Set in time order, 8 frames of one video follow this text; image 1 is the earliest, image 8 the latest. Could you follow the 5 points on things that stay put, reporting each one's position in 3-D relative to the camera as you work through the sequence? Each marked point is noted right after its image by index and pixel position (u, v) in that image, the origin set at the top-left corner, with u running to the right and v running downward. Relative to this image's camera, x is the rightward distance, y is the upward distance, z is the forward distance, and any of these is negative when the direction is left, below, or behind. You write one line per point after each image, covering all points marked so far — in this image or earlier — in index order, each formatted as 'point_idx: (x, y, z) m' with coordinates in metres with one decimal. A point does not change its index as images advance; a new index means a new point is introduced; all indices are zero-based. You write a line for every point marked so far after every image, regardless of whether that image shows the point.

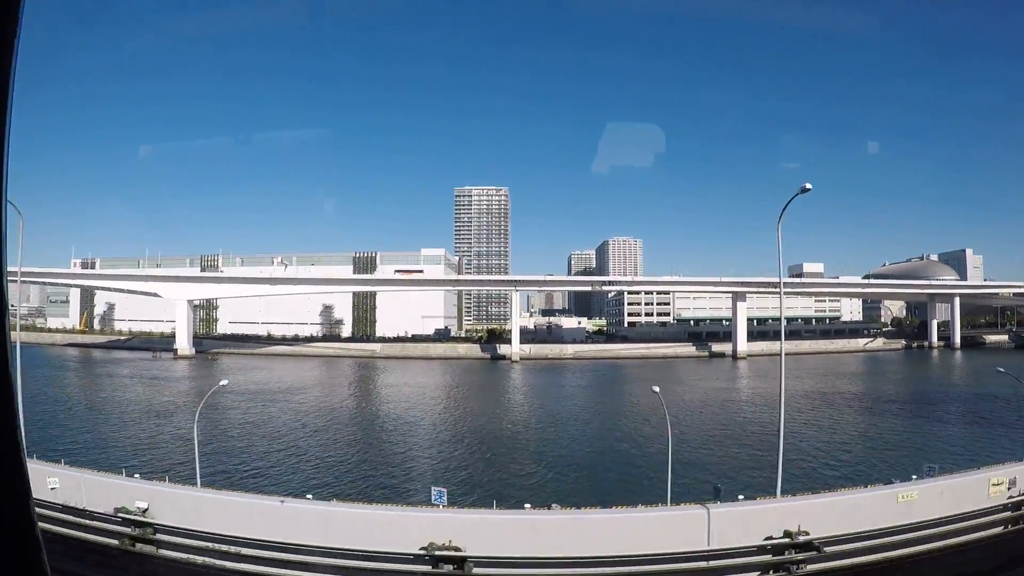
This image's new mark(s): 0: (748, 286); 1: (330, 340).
0: (+7.5, +0.1, +15.9) m
1: (-6.1, -1.8, +18.0) m
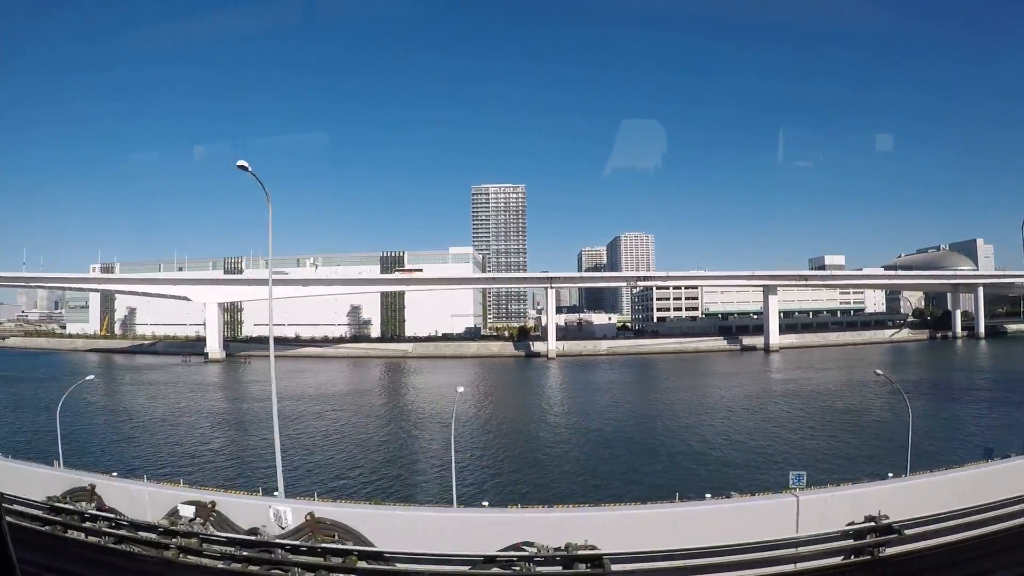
0: (+8.5, +0.3, +16.1) m
1: (-5.1, -1.8, +17.9) m
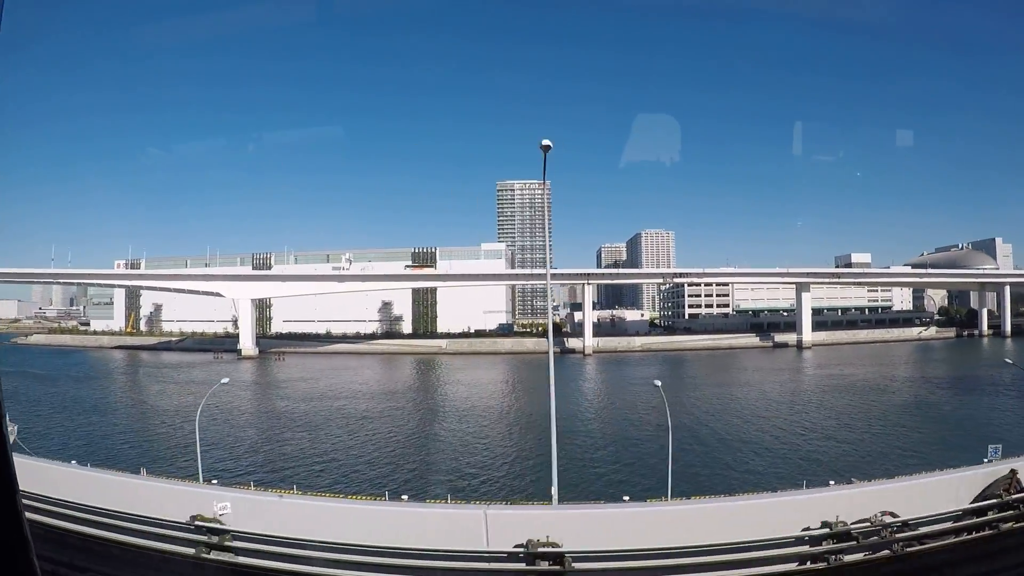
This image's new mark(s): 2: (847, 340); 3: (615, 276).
0: (+9.6, +0.4, +16.3) m
1: (-4.0, -1.7, +17.8) m
2: (+10.9, -1.7, +16.6) m
3: (+3.5, +0.4, +17.3) m
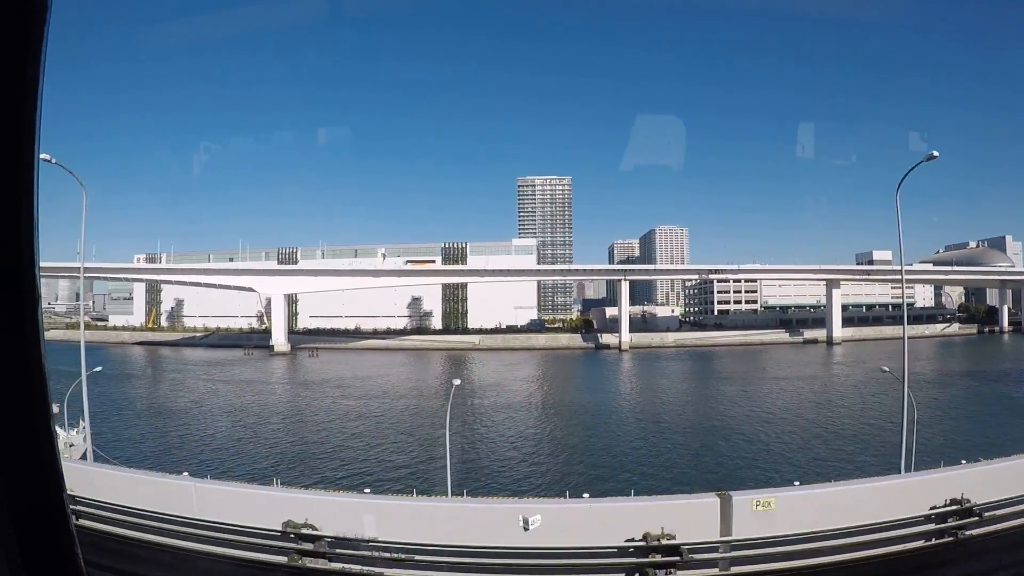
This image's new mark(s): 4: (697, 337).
0: (+10.7, +0.5, +16.5) m
1: (-3.0, -1.6, +17.7) m
2: (+12.0, -1.6, +16.9) m
3: (+4.5, +0.5, +17.4) m
4: (+6.3, -1.7, +17.4) m
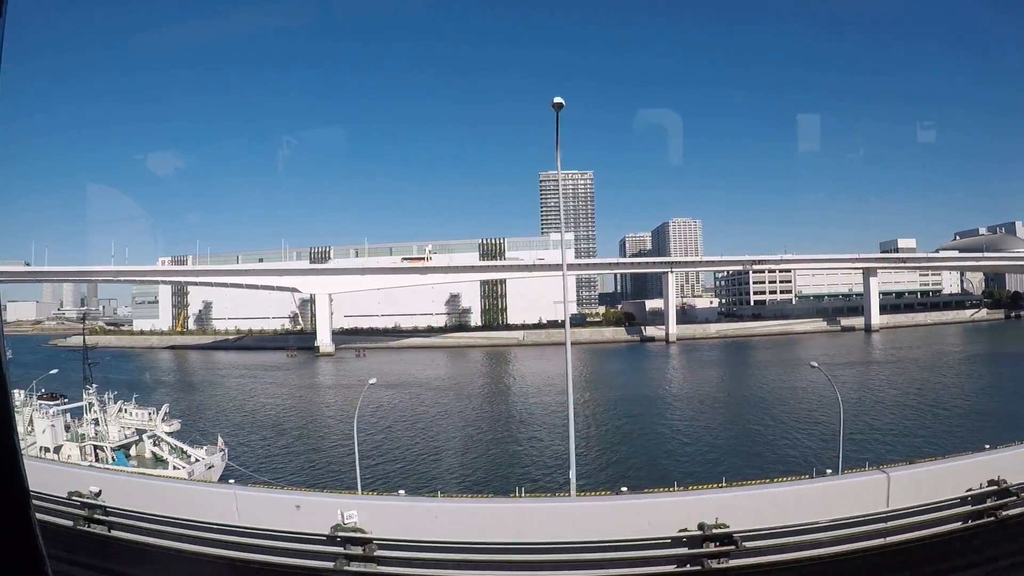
0: (+12.0, +0.9, +16.8) m
1: (-1.7, -1.4, +17.4) m
2: (+13.3, -1.2, +17.3) m
3: (+5.8, +0.8, +17.4) m
4: (+7.6, -1.4, +17.5) m
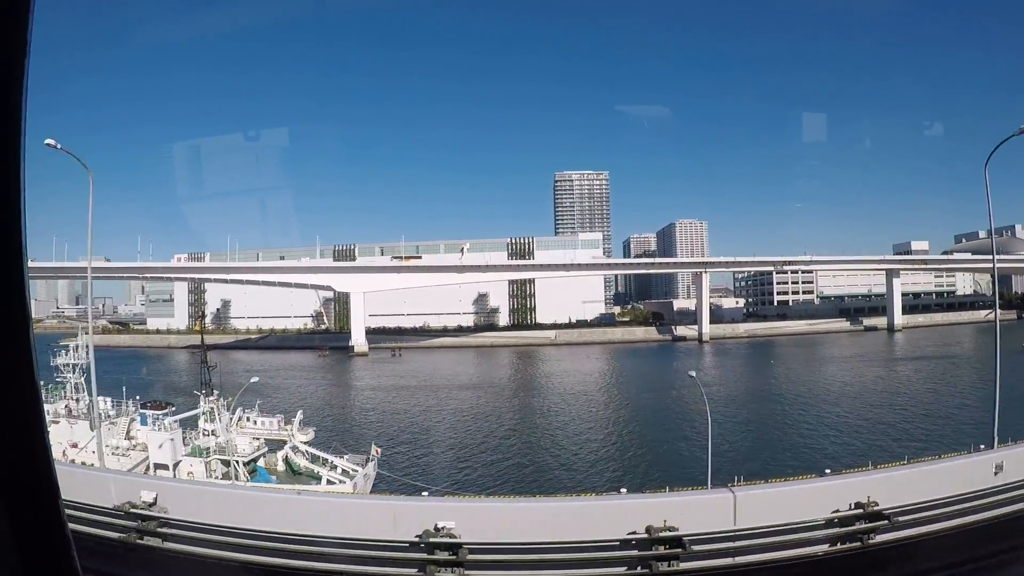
0: (+13.0, +0.9, +17.2) m
1: (-0.8, -1.4, +17.1) m
2: (+14.3, -1.2, +17.7) m
3: (+6.8, +0.8, +17.5) m
4: (+8.6, -1.4, +17.7) m
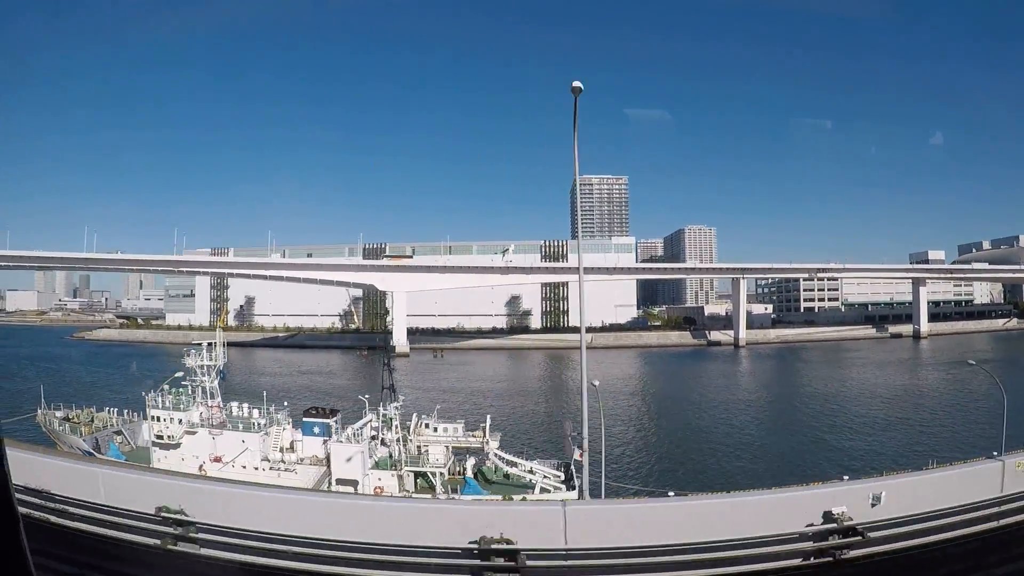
0: (+14.0, +0.5, +17.5) m
1: (+0.3, -1.4, +16.8) m
2: (+15.3, -1.6, +18.1) m
3: (+7.8, +0.6, +17.5) m
4: (+9.6, -1.6, +17.7) m
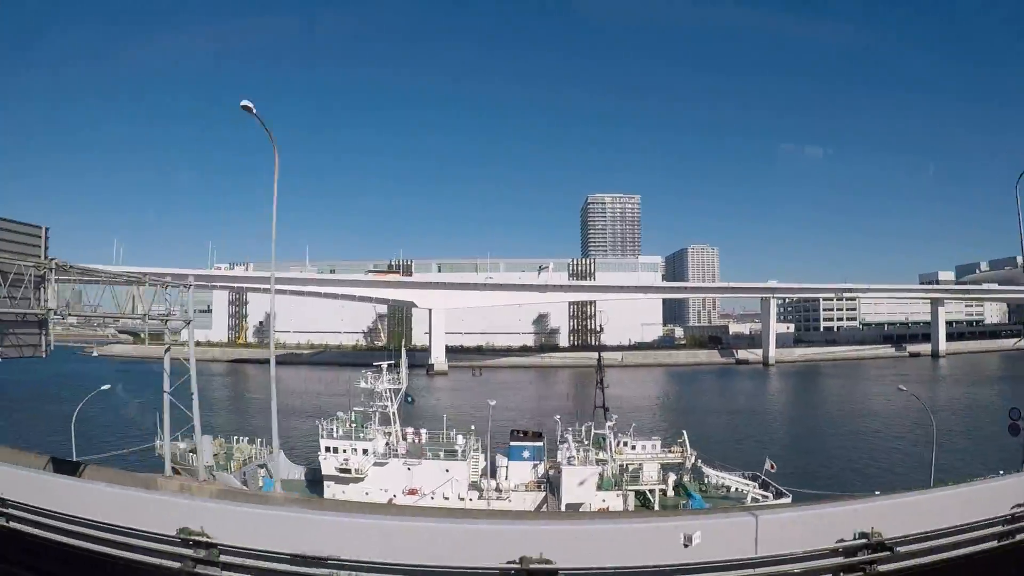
0: (+14.9, -0.1, +17.9) m
1: (+1.2, -2.0, +16.4) m
2: (+16.1, -2.3, +18.4) m
3: (+8.7, -0.1, +17.6) m
4: (+10.4, -2.2, +17.8) m
